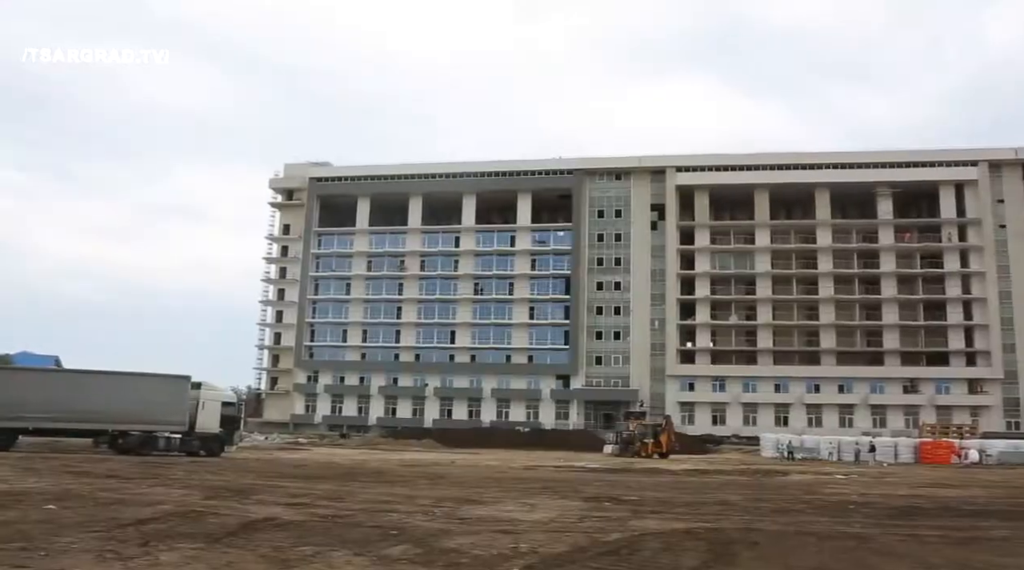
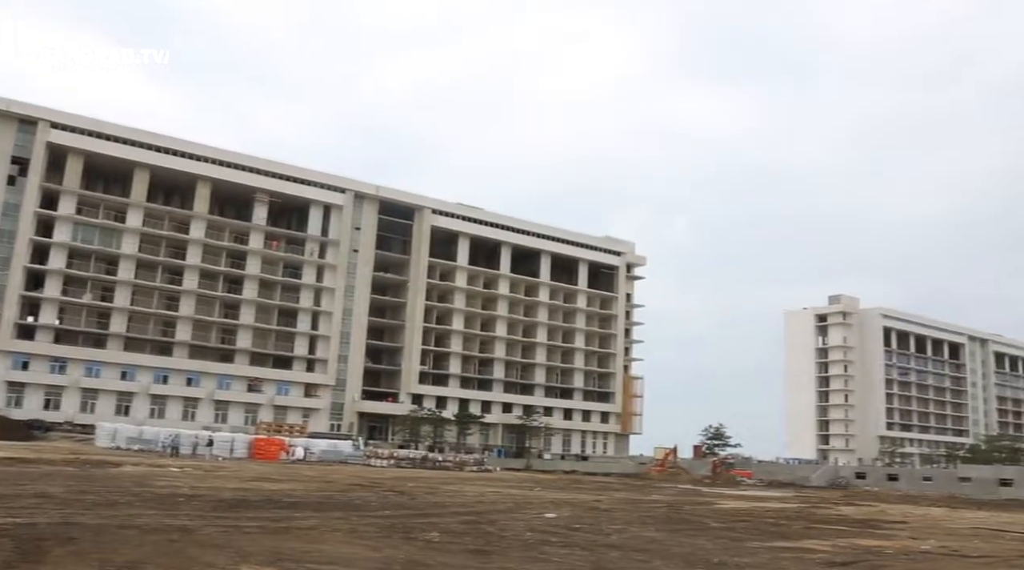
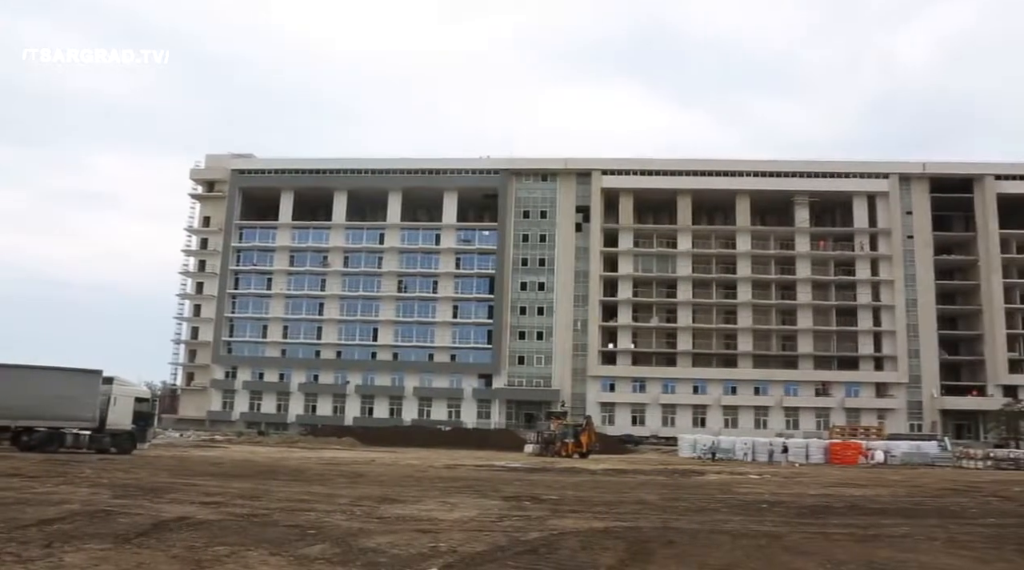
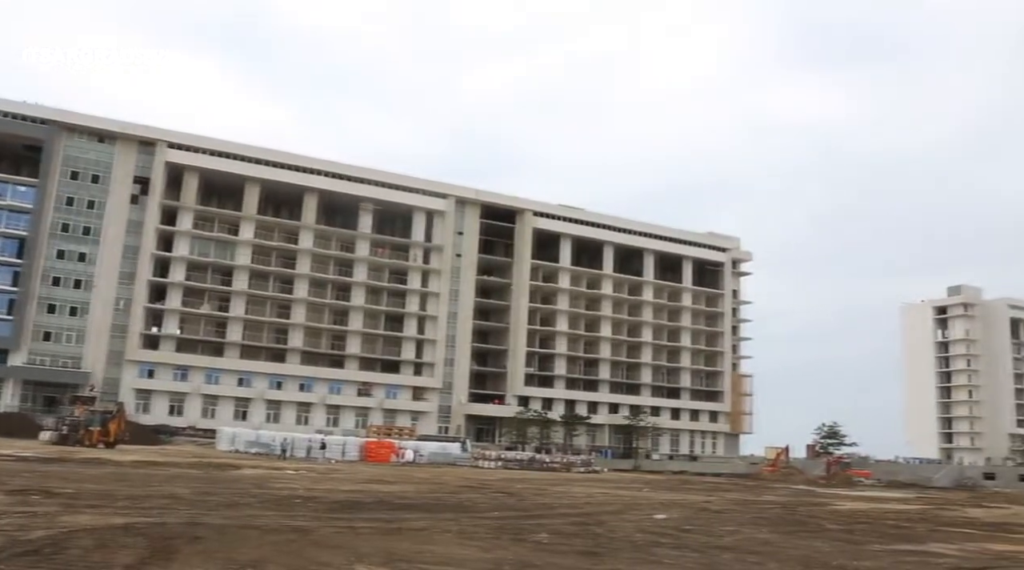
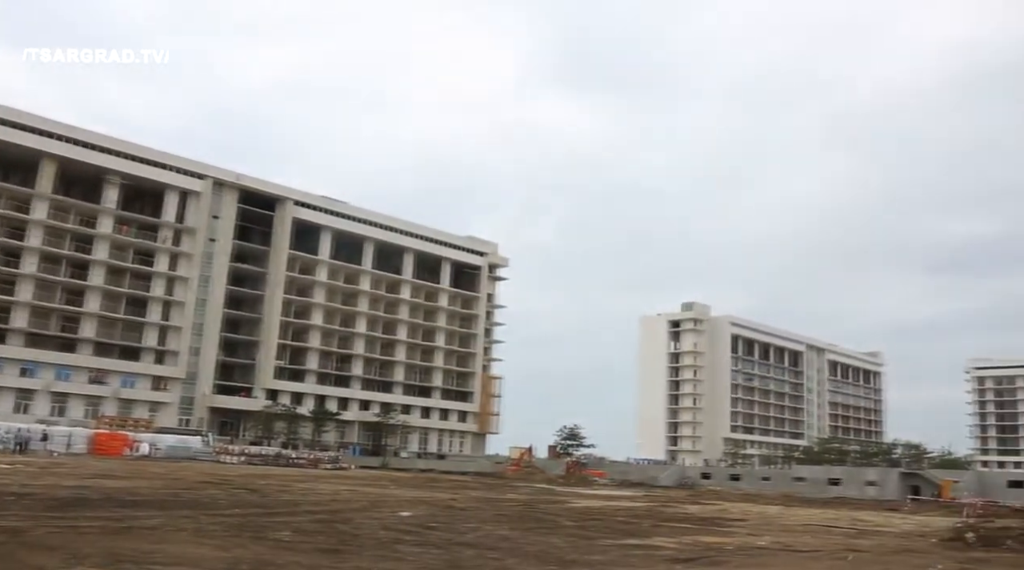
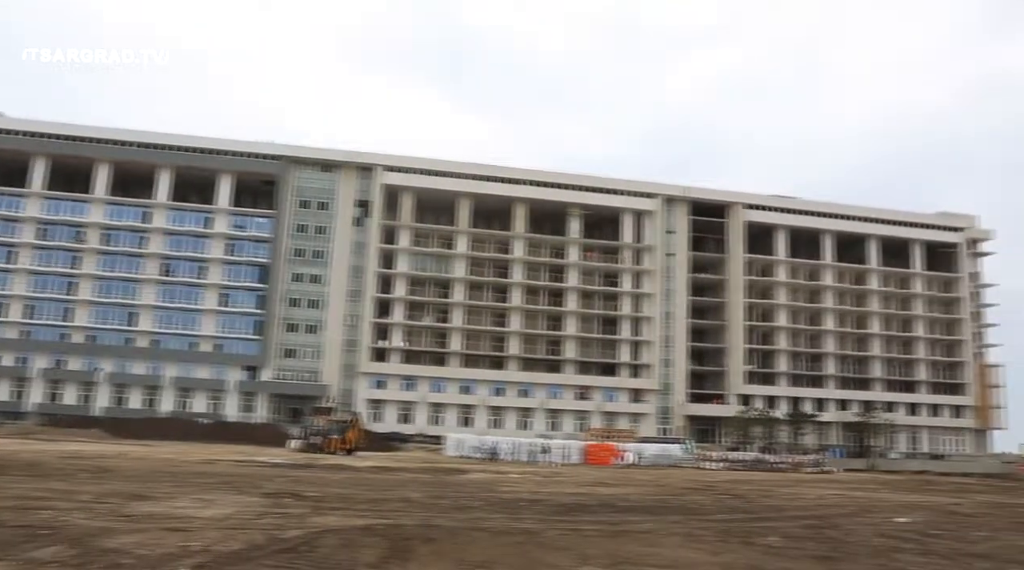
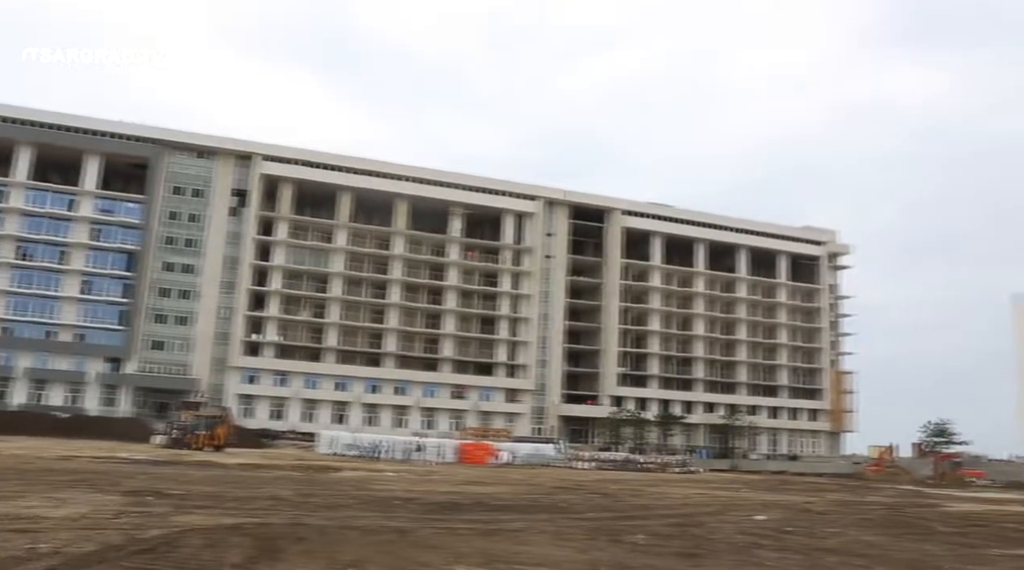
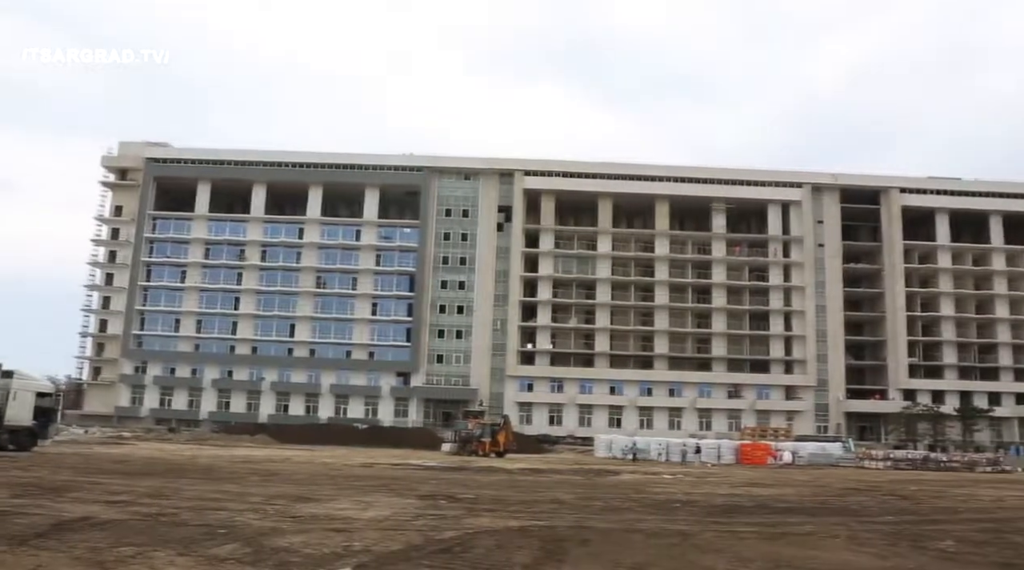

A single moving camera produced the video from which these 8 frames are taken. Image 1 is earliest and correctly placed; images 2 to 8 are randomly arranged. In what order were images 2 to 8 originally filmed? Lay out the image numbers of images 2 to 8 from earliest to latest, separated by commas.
3, 8, 6, 7, 4, 2, 5
